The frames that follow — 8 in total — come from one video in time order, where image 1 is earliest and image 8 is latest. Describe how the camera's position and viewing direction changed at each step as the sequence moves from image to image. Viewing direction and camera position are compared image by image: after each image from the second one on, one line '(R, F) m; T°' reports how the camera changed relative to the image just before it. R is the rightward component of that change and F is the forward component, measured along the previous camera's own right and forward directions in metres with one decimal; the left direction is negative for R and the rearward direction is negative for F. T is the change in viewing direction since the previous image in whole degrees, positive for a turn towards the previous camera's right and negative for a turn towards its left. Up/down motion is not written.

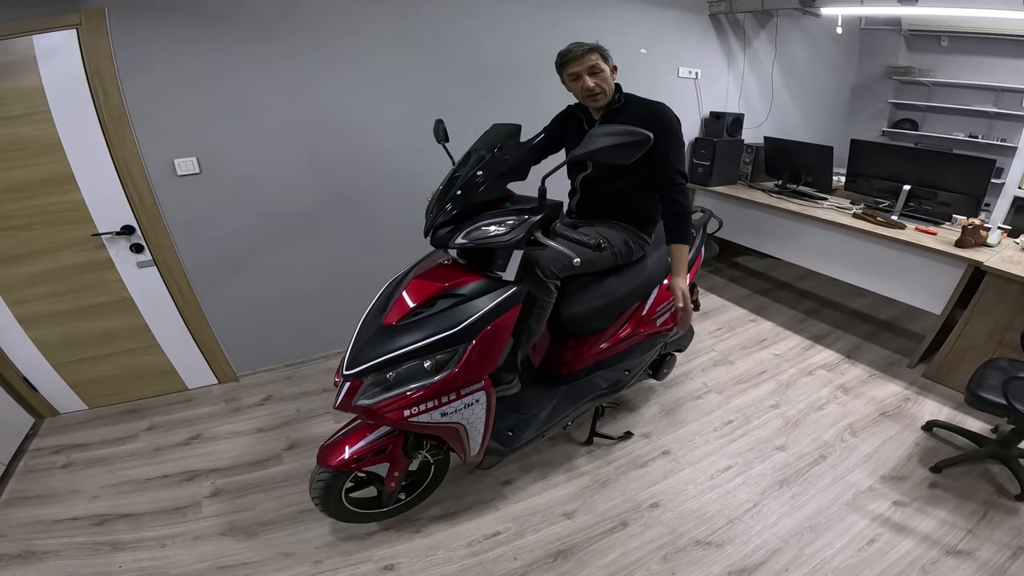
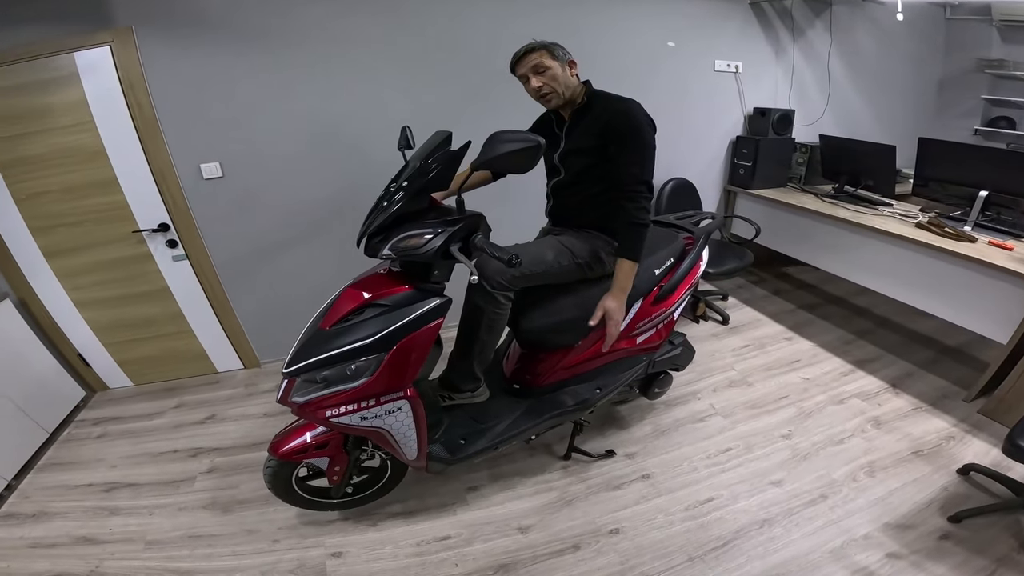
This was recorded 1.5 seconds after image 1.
(+0.3, 0.0) m; -9°
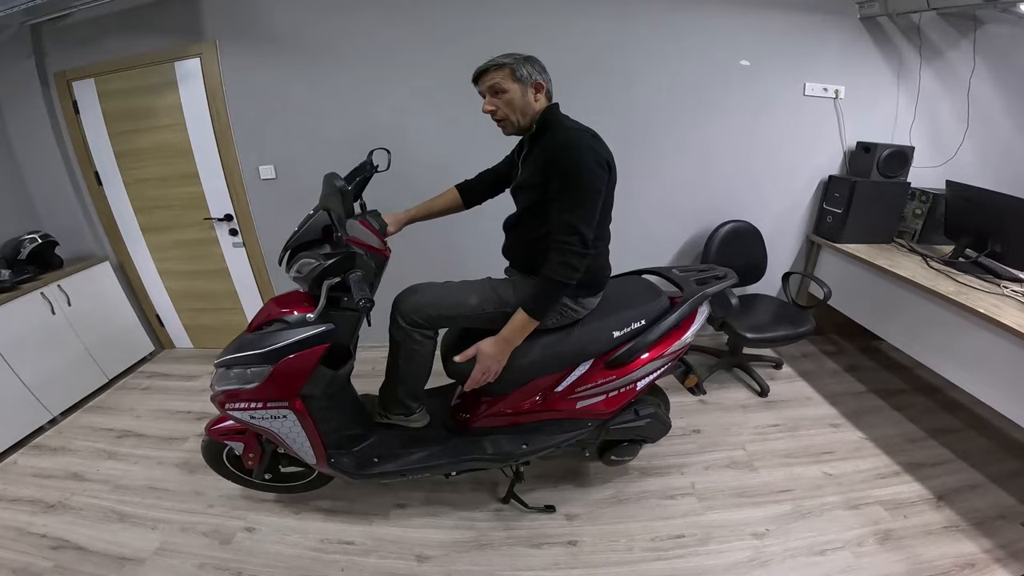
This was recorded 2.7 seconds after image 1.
(+0.5, +0.1) m; -14°
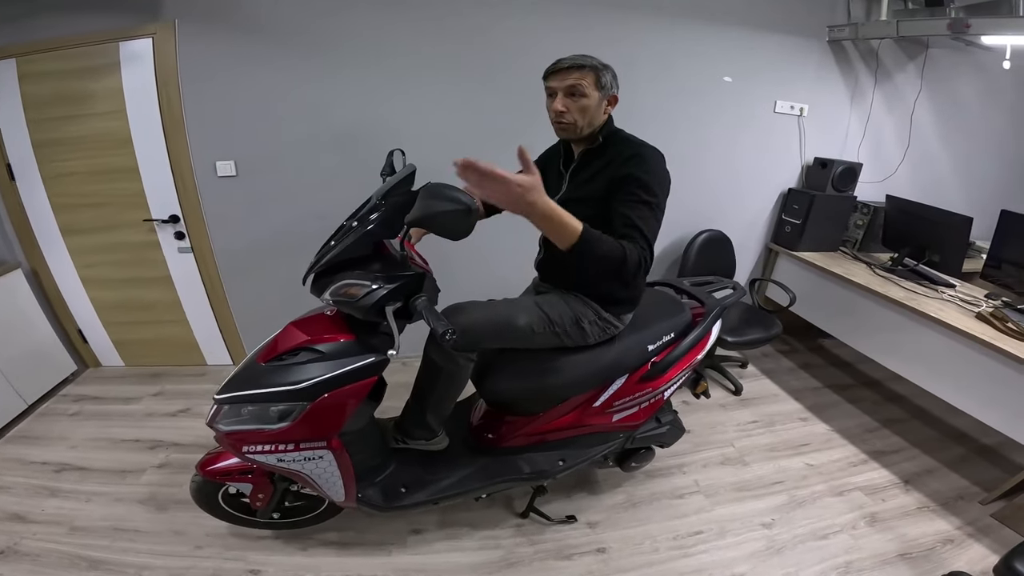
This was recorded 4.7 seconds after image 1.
(-0.3, +0.1) m; +9°
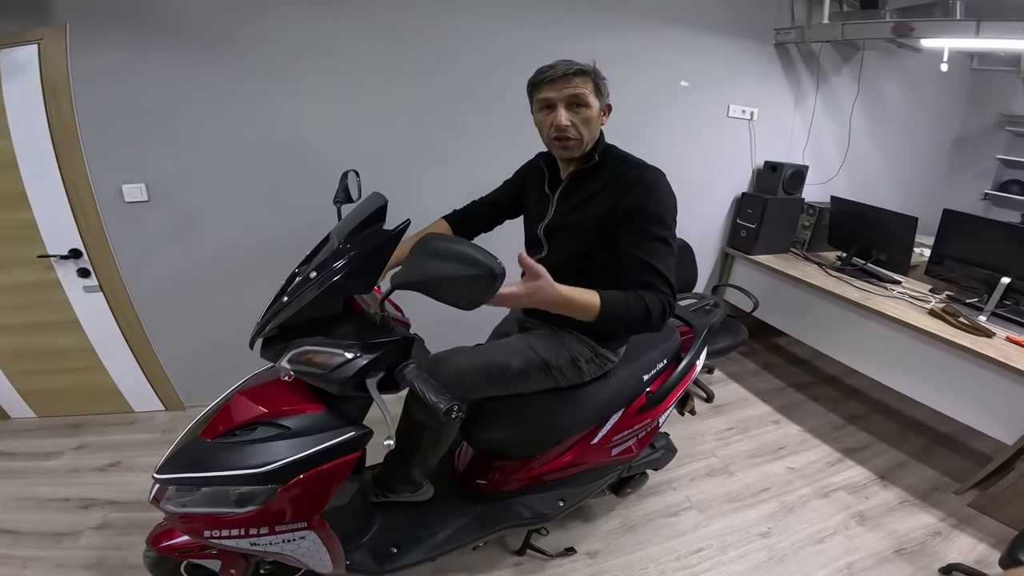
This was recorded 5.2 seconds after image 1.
(-0.1, +0.1) m; +6°
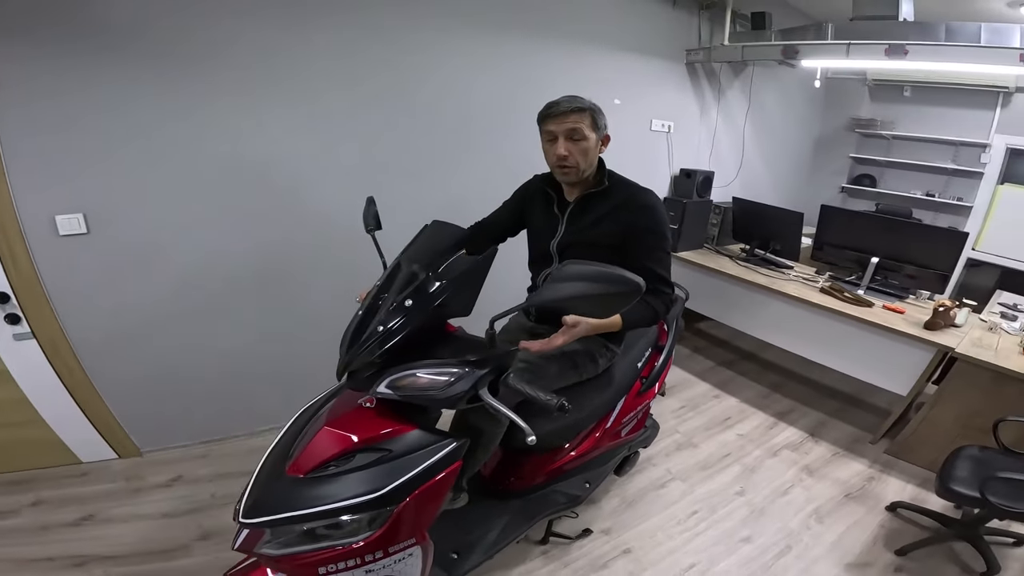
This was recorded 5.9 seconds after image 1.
(-0.3, -0.1) m; +12°
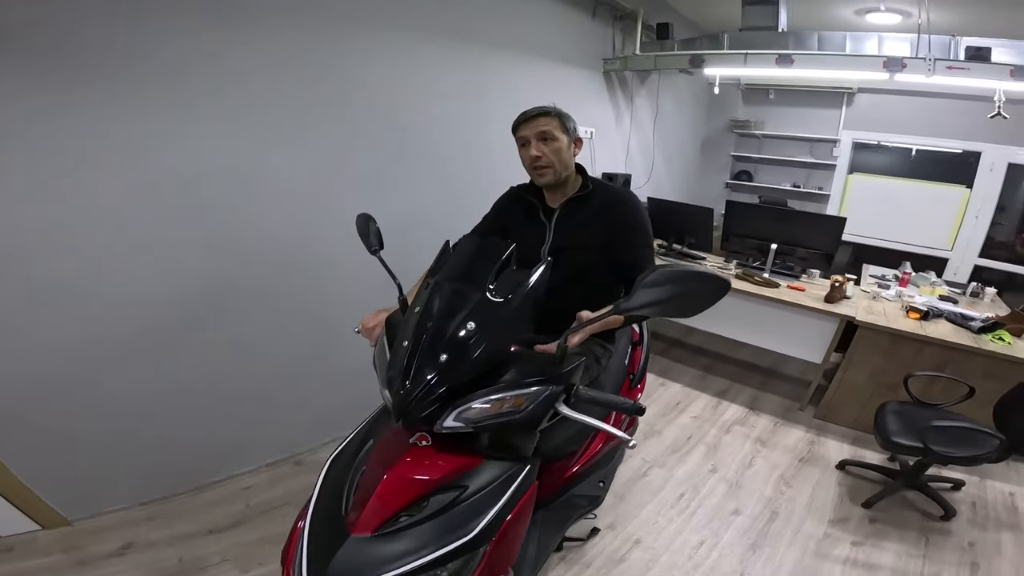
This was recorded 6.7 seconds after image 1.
(-0.3, 0.0) m; +12°
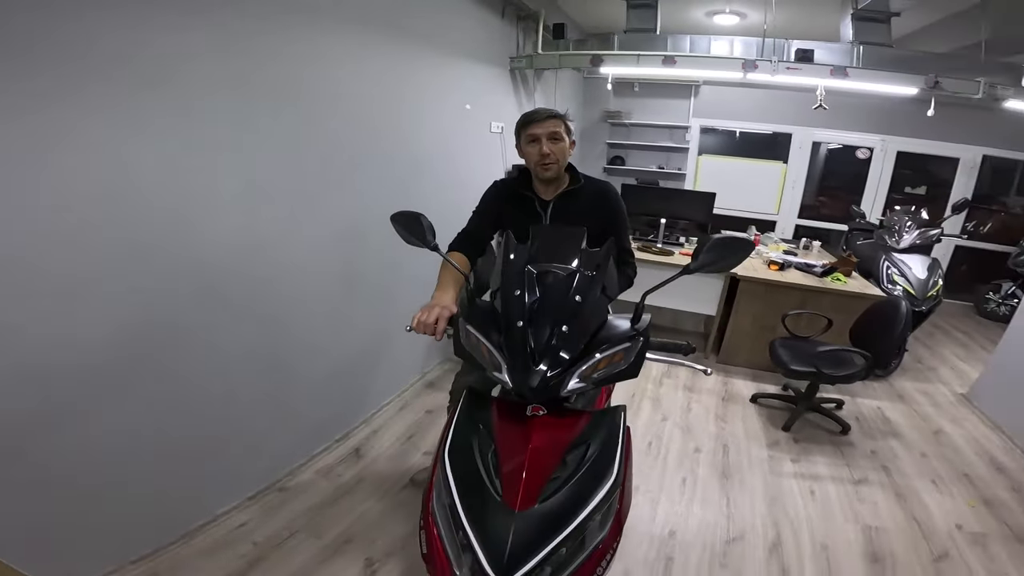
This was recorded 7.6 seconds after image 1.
(-0.4, 0.0) m; +15°
